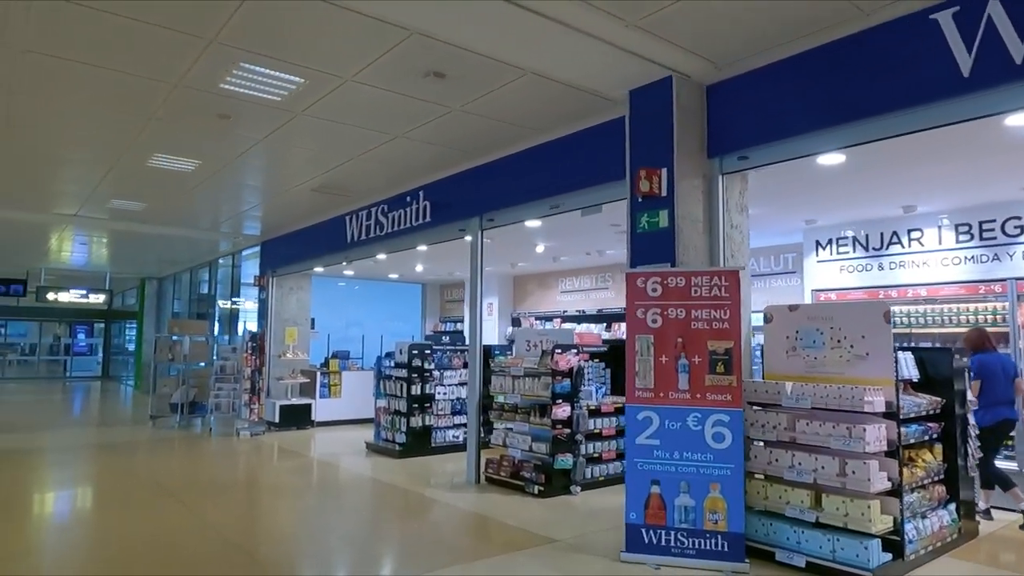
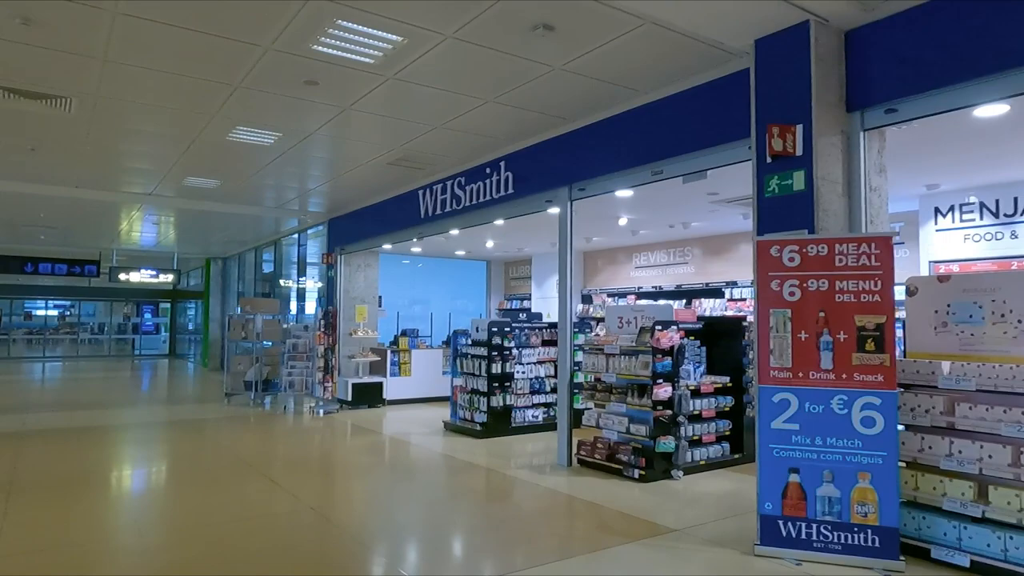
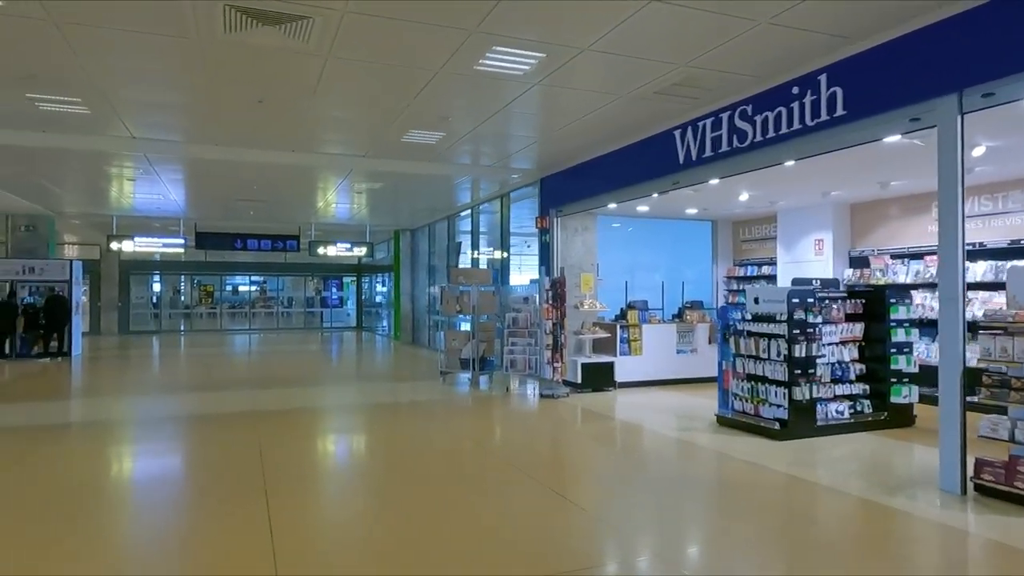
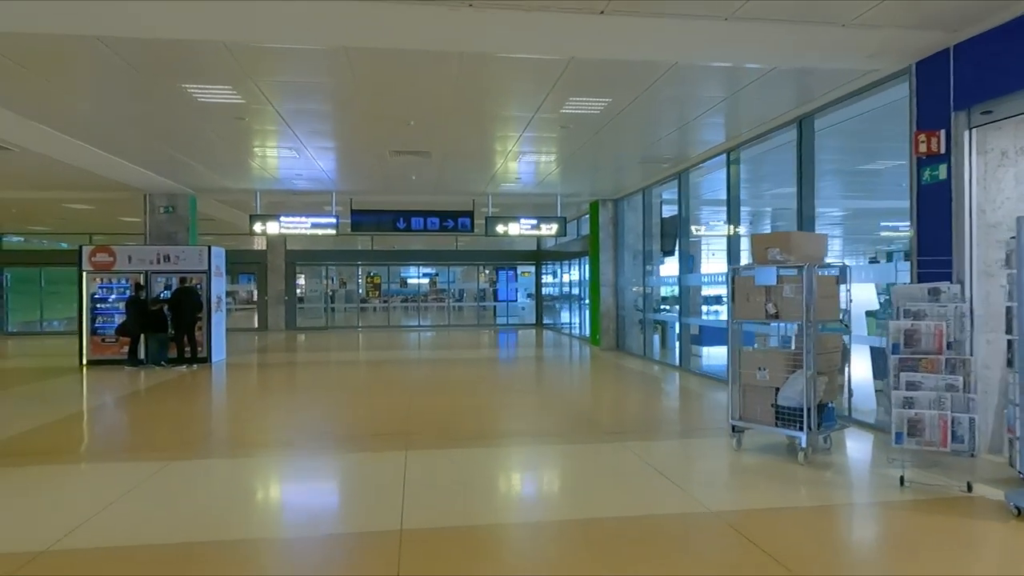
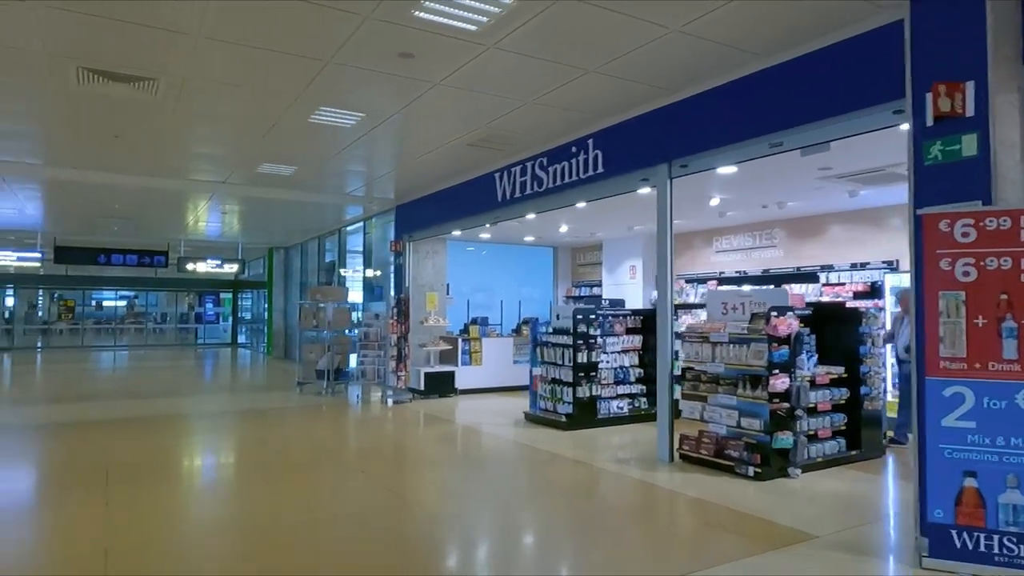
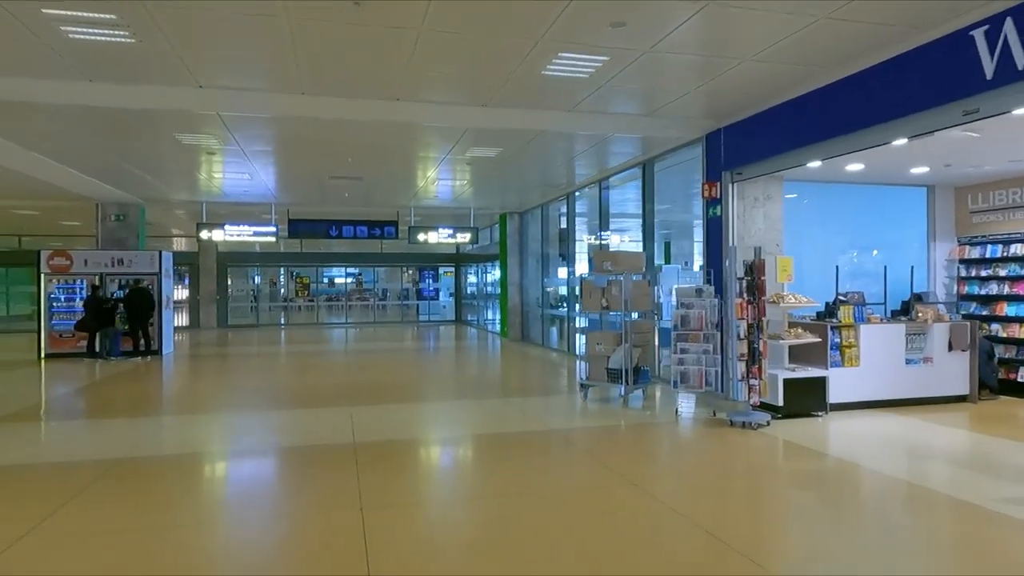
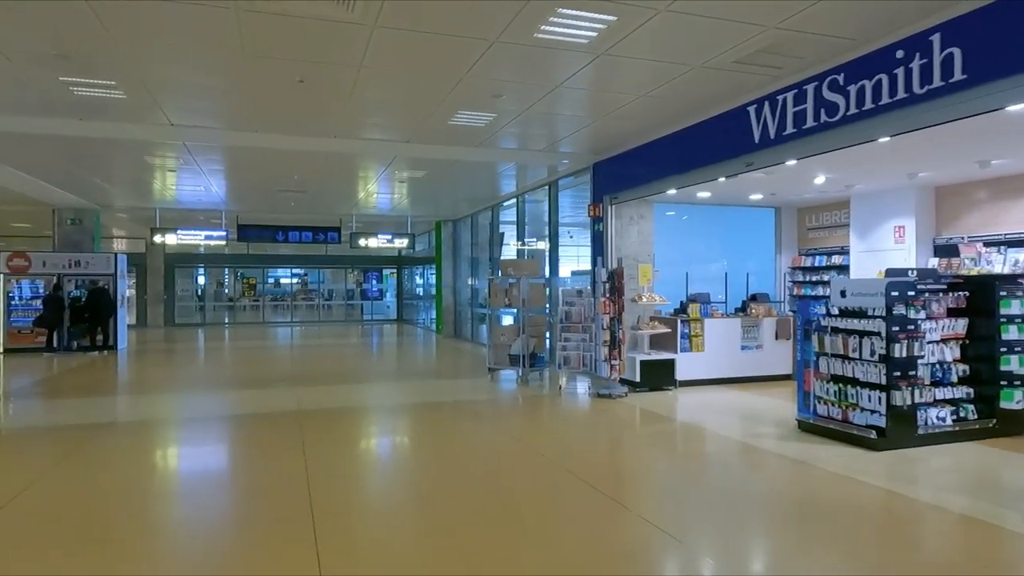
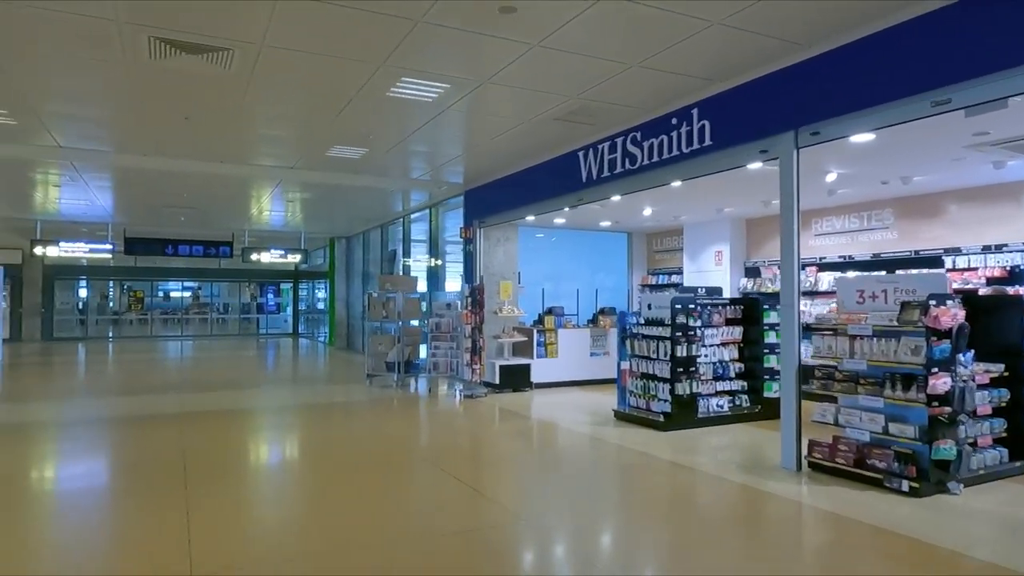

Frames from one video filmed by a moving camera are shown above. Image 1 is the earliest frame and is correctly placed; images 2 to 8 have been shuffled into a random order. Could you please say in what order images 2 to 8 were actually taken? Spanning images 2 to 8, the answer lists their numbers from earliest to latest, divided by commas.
2, 5, 8, 3, 7, 6, 4
